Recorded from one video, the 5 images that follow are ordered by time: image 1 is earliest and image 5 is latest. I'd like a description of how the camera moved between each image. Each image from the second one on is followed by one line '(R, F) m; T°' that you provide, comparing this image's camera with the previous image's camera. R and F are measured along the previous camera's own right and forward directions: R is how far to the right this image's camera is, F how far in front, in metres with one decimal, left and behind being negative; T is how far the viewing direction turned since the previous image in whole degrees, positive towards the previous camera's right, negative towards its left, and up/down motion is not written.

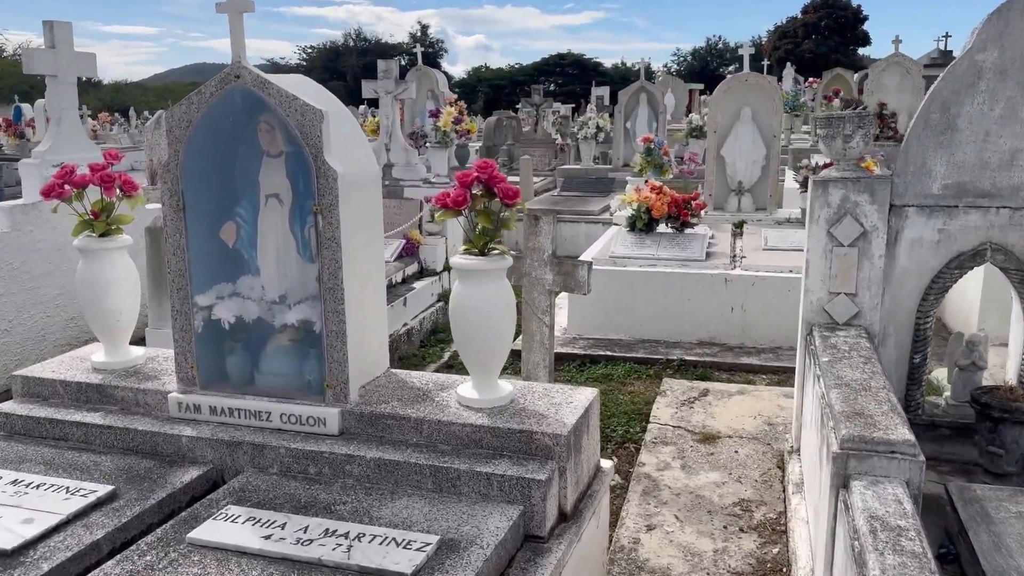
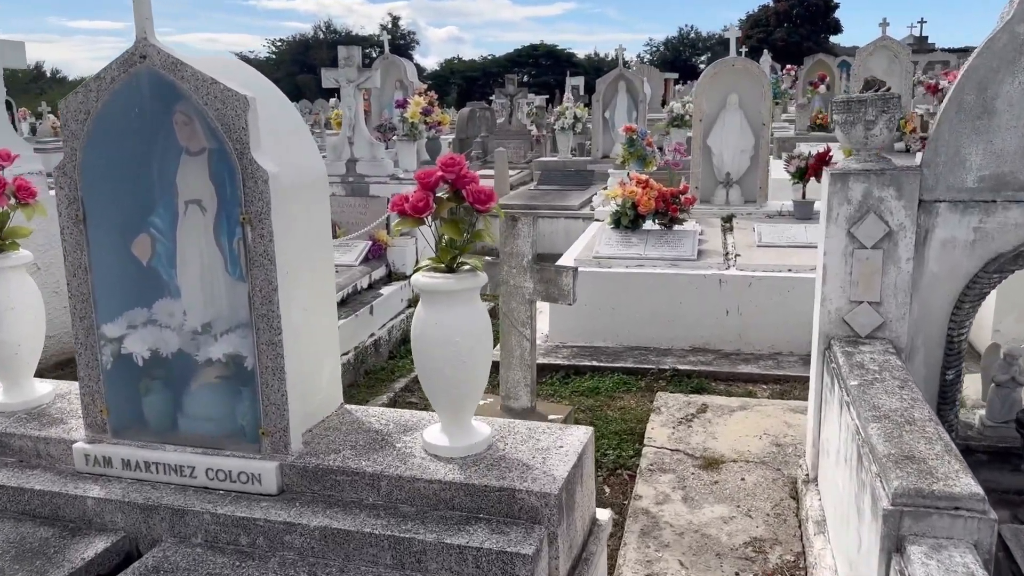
(0.0, +0.5) m; +2°
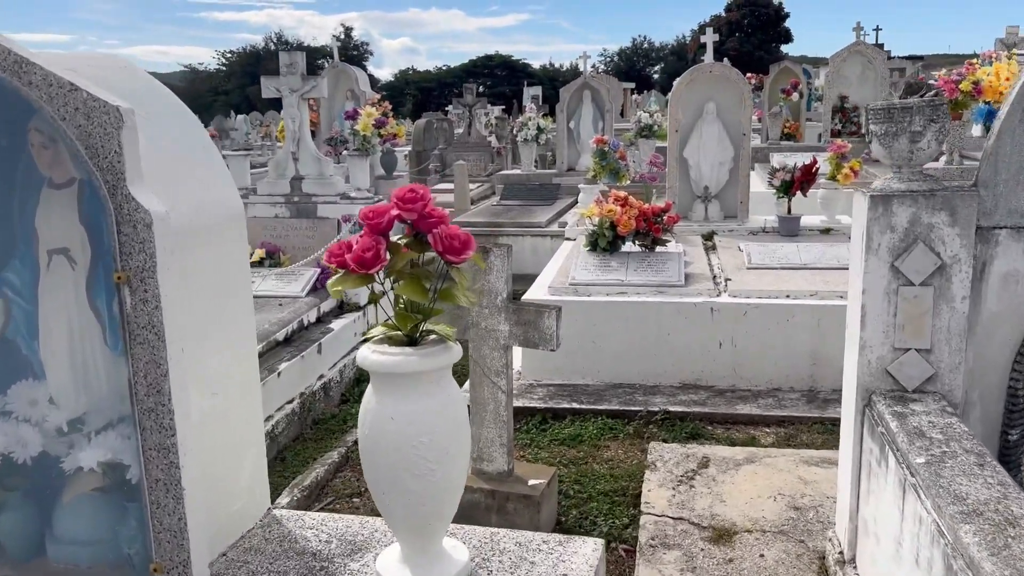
(0.0, +0.6) m; +3°
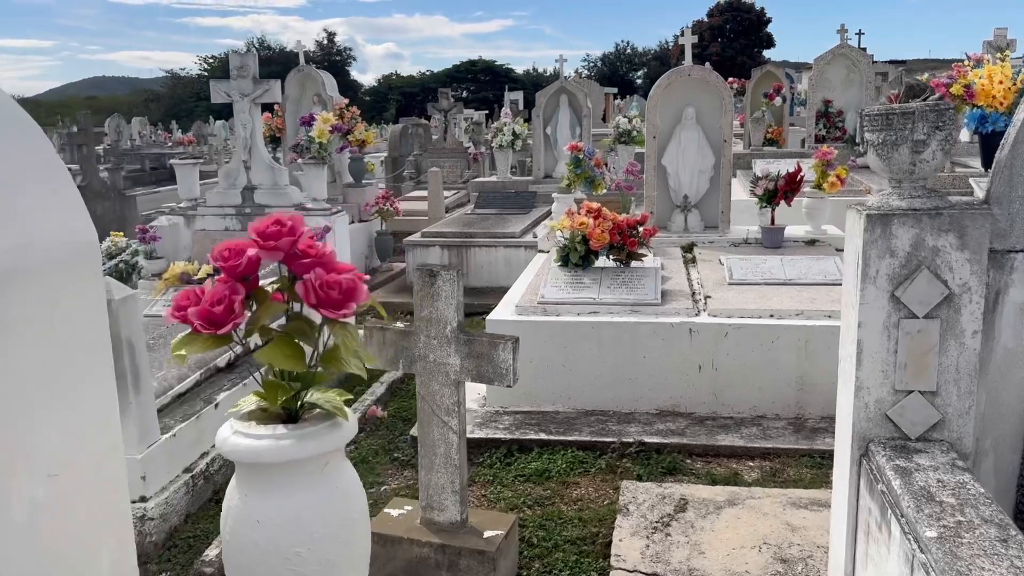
(+0.1, +0.4) m; +1°
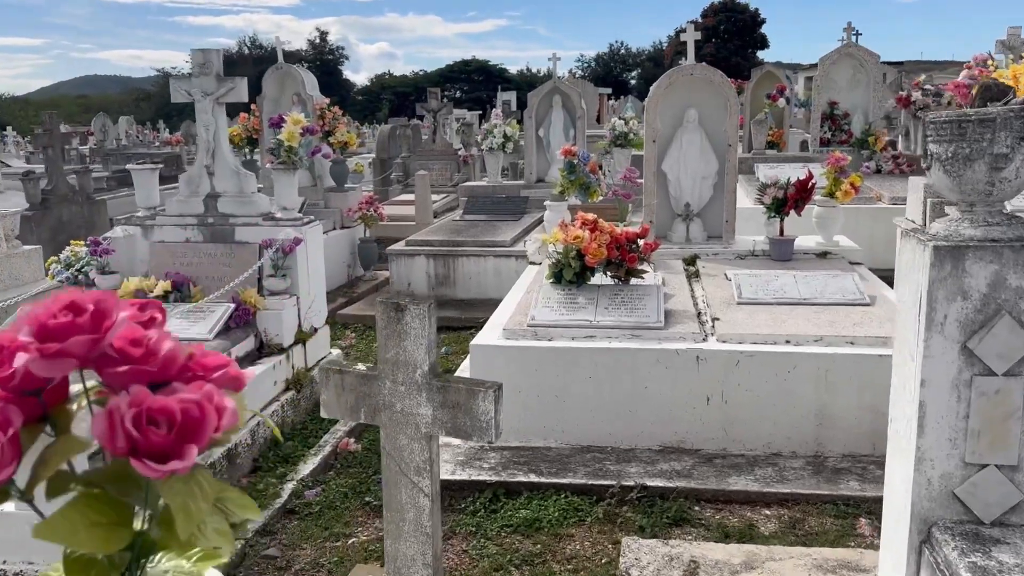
(0.0, +0.5) m; 0°
